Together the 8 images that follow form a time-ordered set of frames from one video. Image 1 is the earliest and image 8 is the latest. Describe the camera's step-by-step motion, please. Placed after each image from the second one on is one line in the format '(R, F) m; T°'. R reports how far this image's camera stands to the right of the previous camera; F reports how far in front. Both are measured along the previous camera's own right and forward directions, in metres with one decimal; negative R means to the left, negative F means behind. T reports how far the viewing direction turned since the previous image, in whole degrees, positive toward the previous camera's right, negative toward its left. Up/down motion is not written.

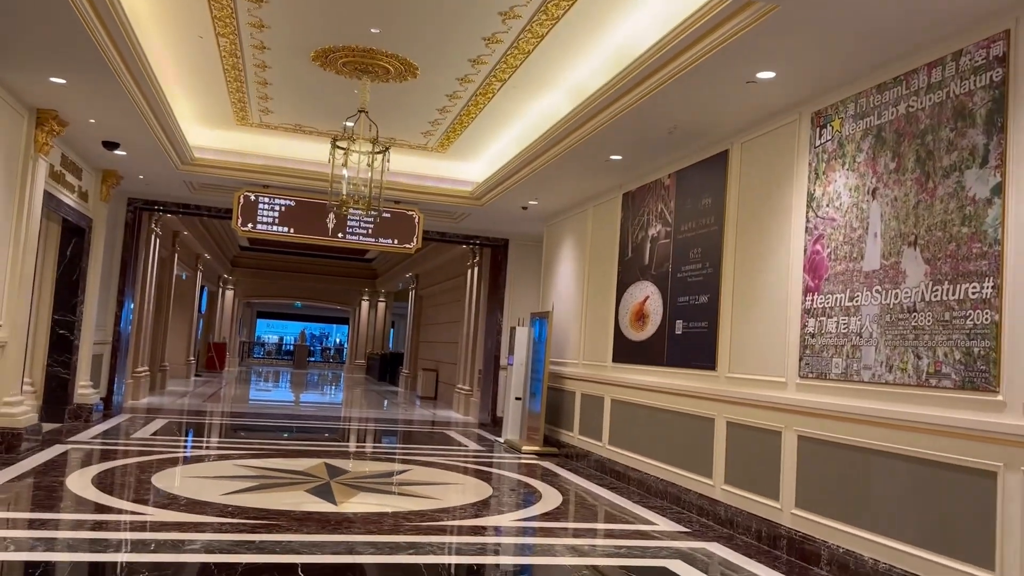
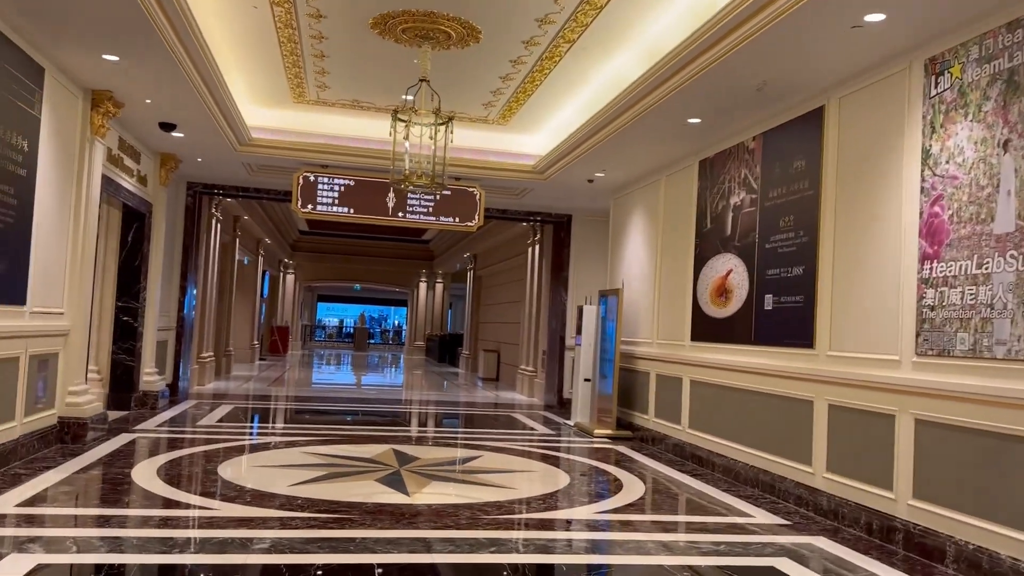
(-0.1, +0.4) m; -4°
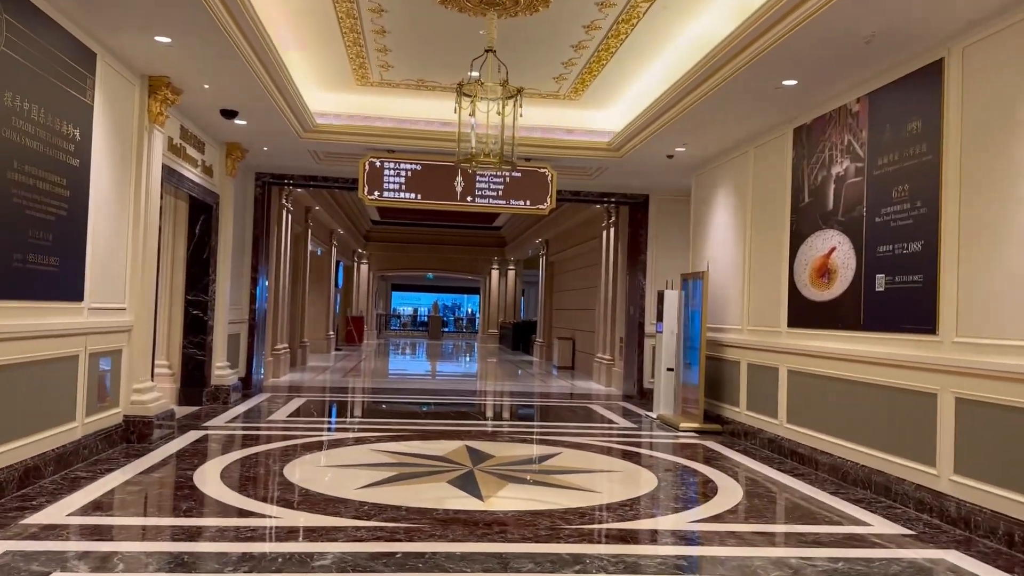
(0.0, +0.4) m; -5°
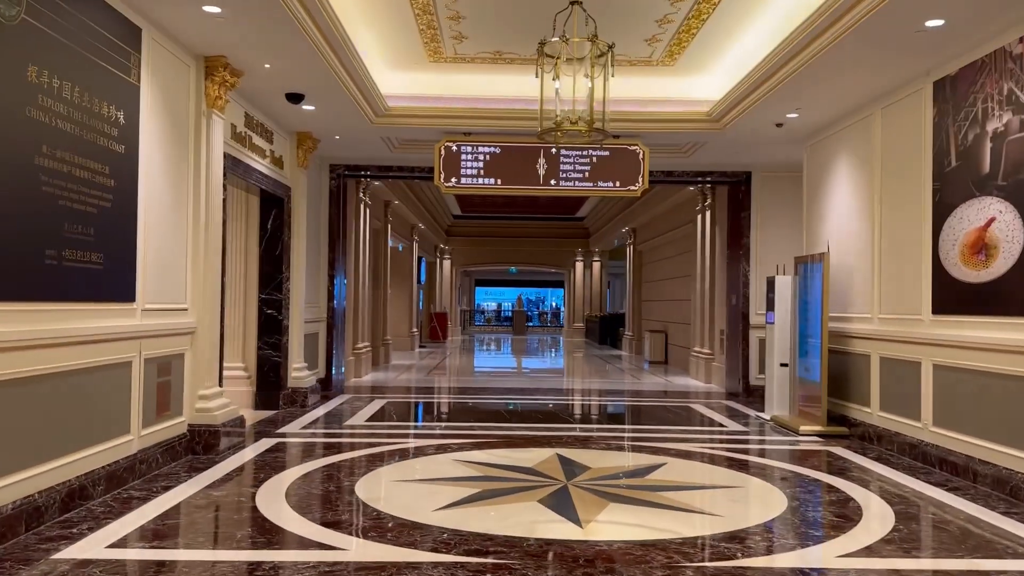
(-0.1, +0.6) m; -6°
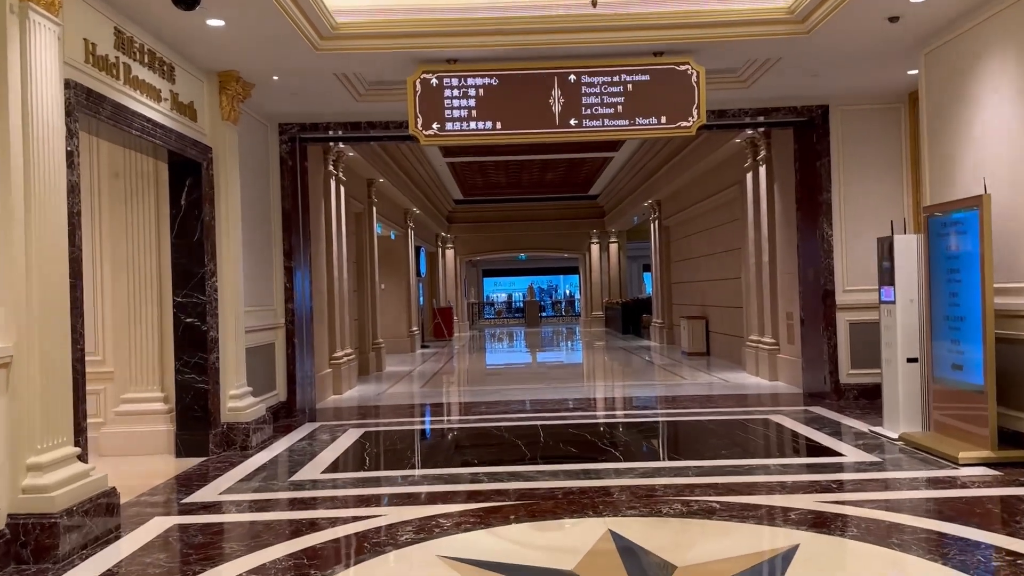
(0.0, +2.0) m; -1°
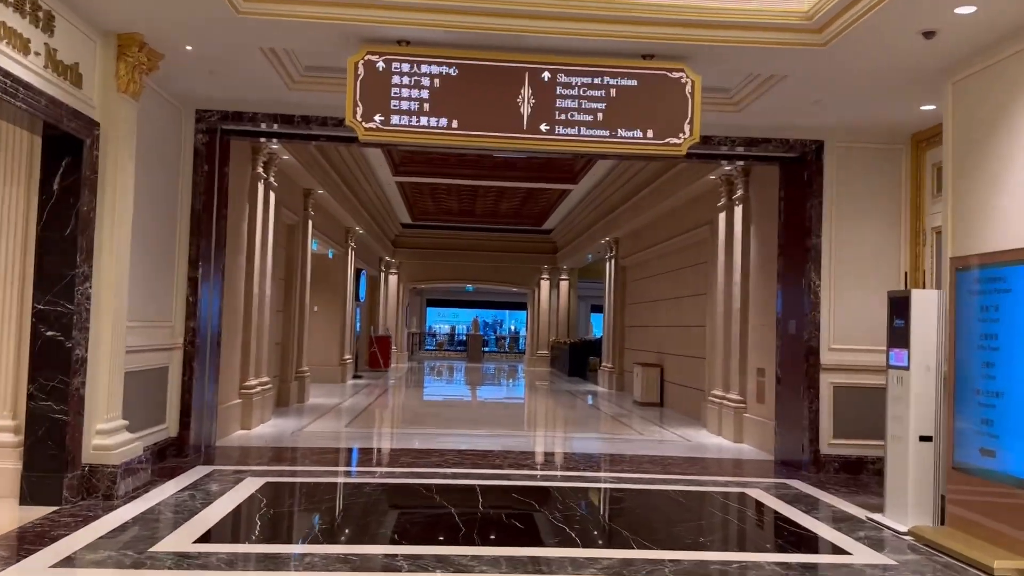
(0.0, +0.9) m; +4°
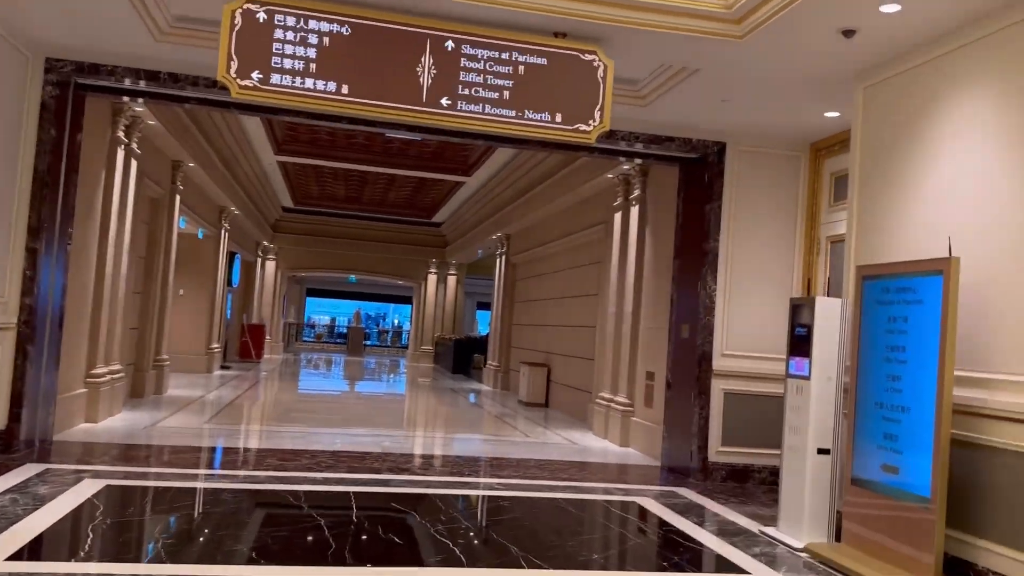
(0.0, +0.4) m; +8°
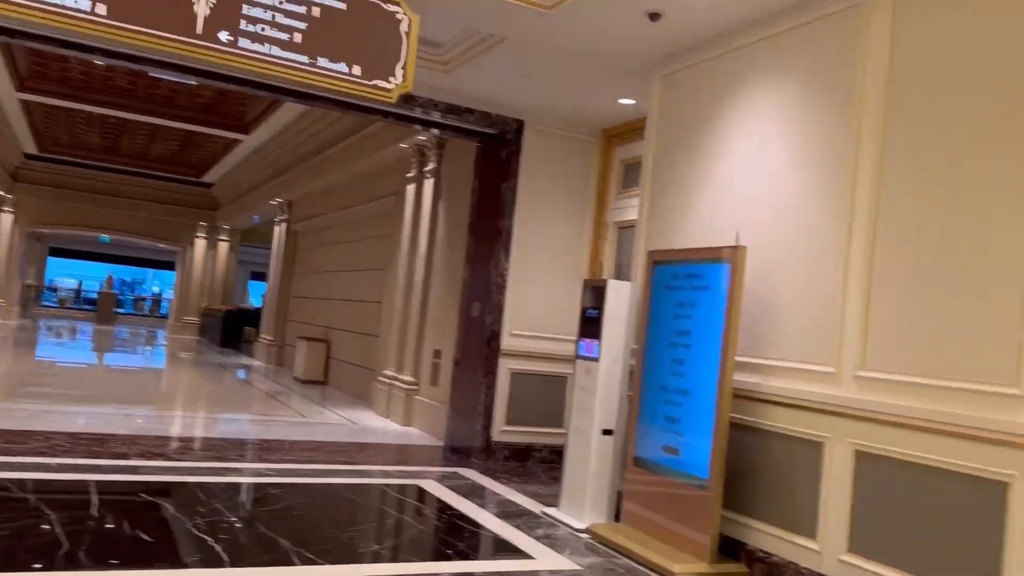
(0.0, +0.3) m; +16°
